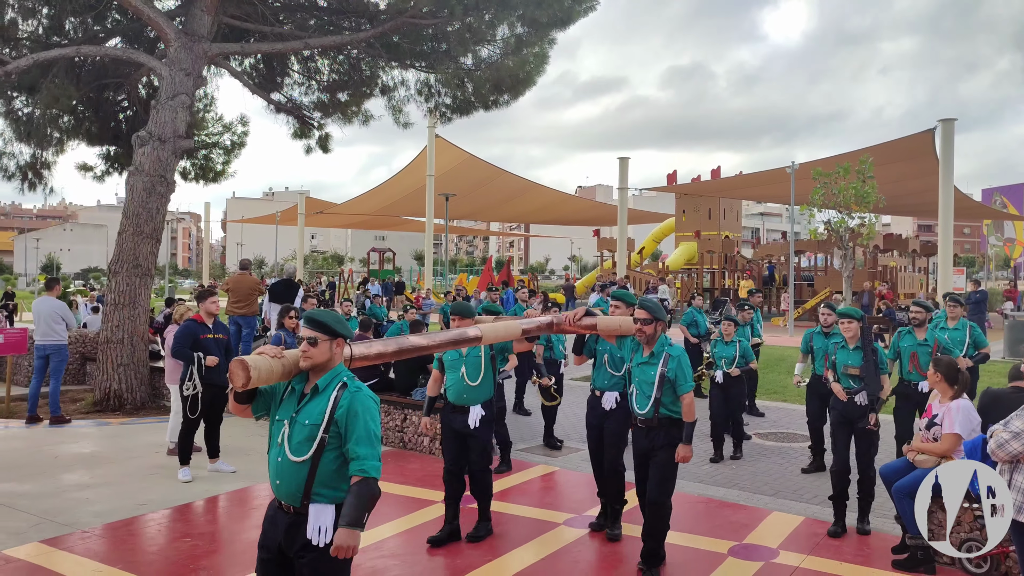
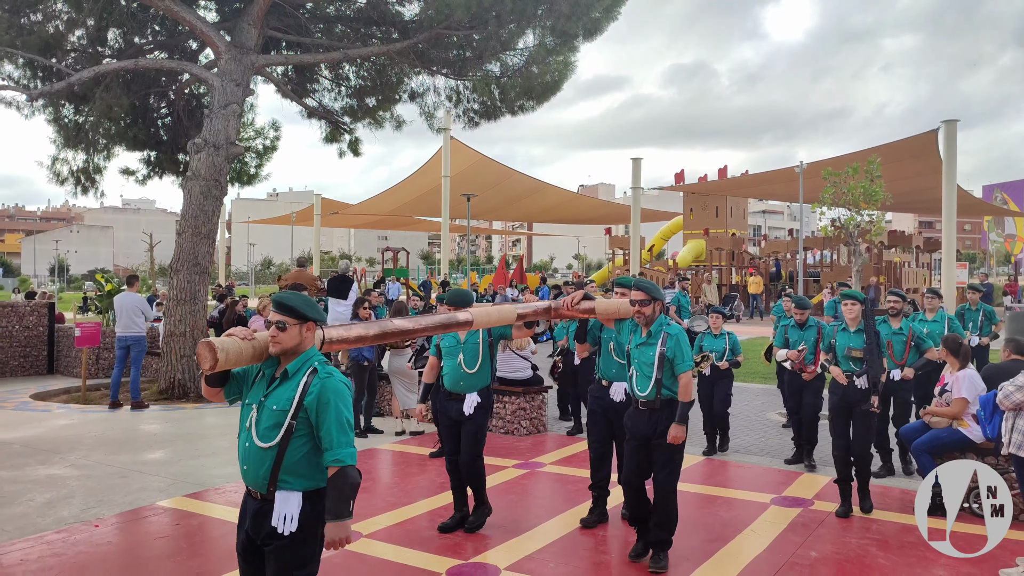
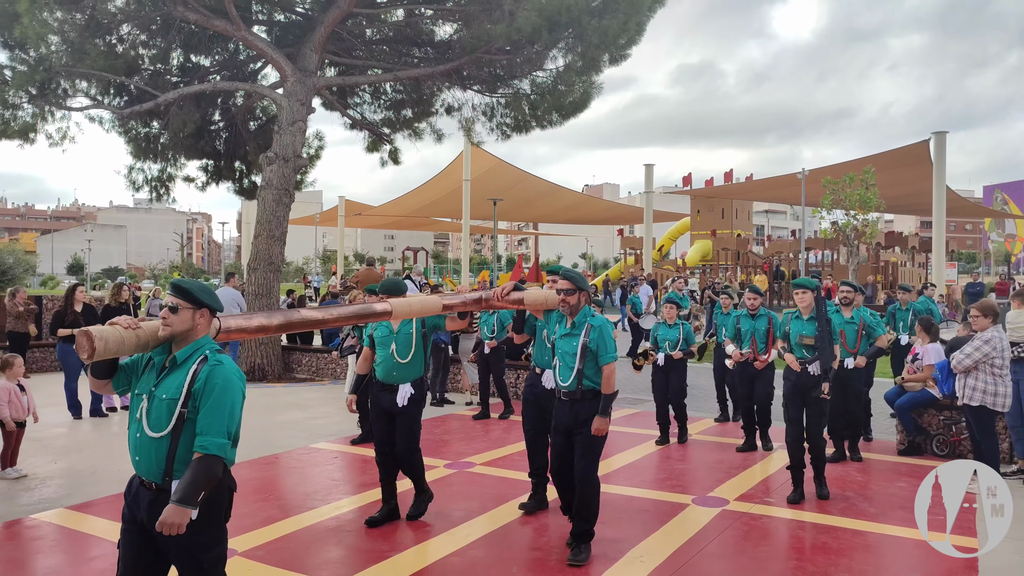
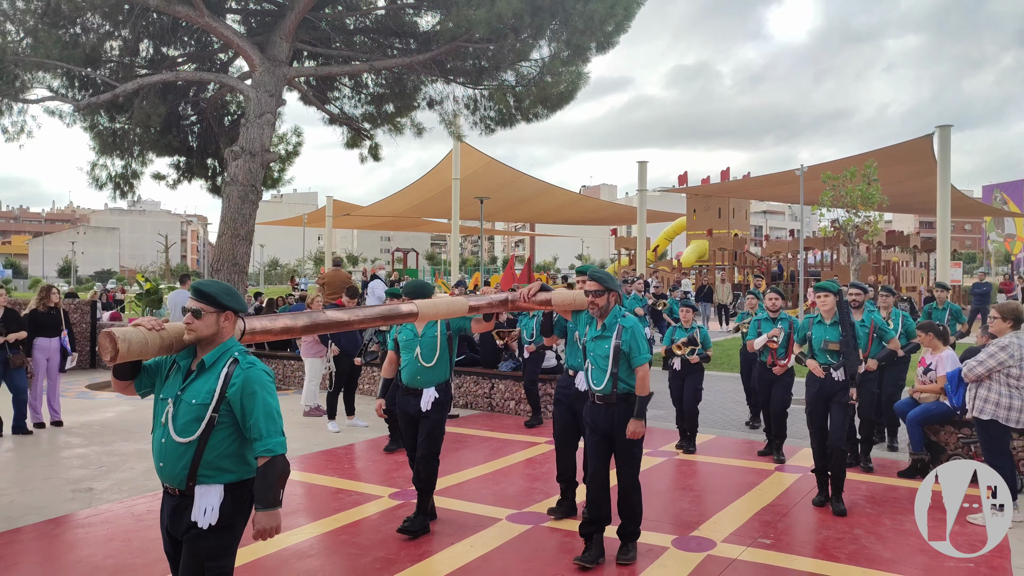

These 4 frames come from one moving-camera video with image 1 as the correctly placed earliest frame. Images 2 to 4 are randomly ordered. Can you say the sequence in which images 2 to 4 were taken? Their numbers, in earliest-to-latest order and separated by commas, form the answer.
2, 4, 3
